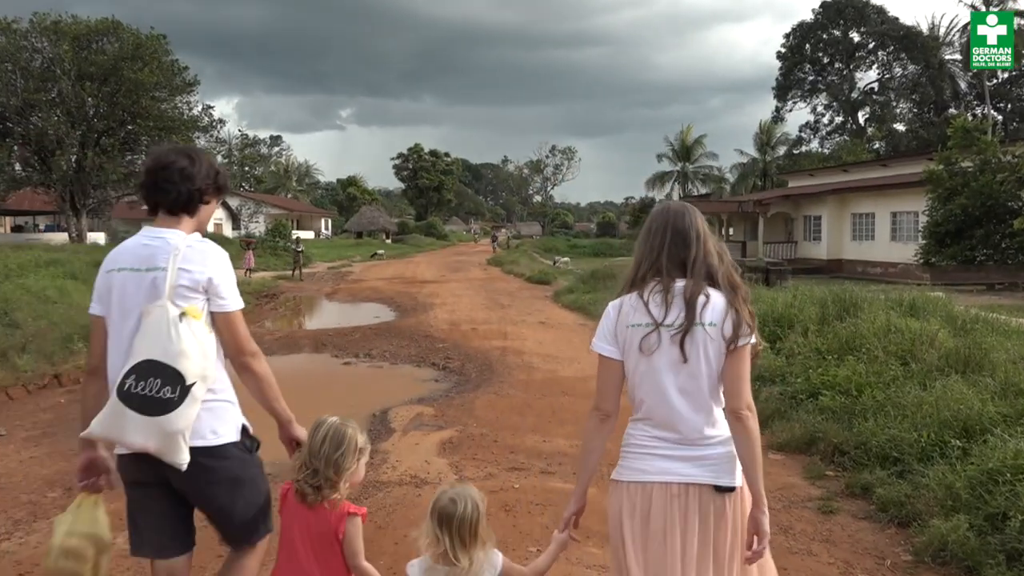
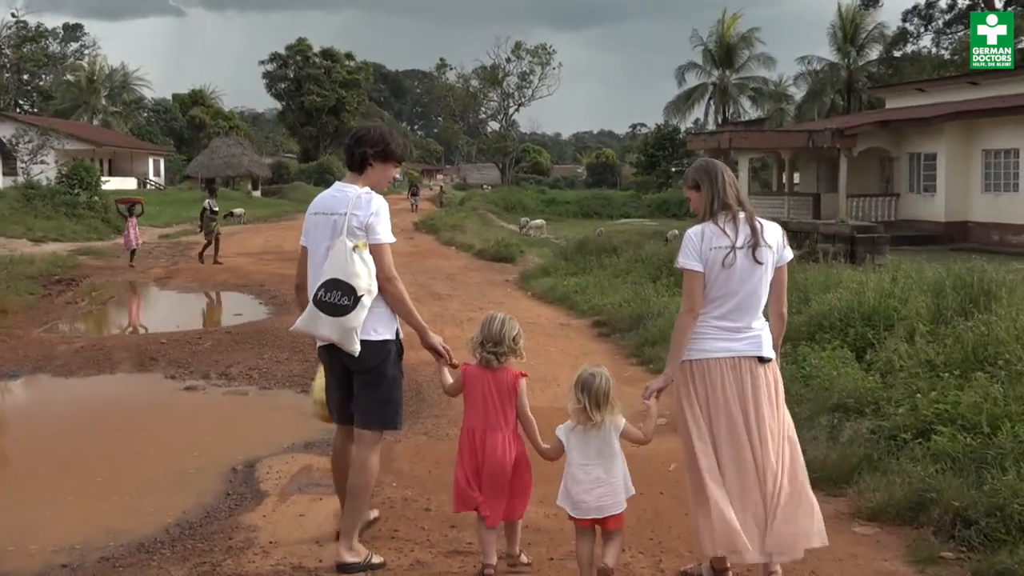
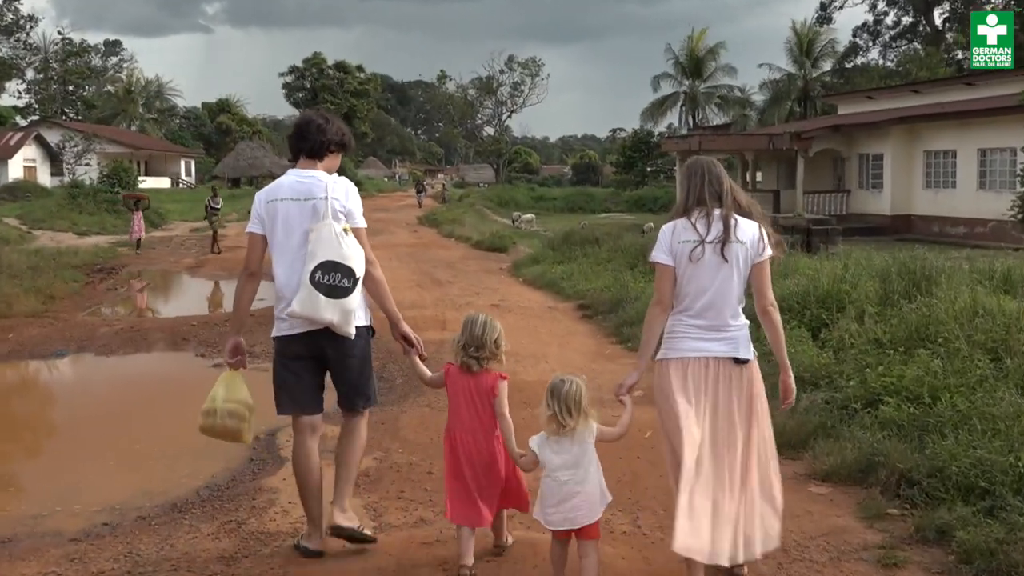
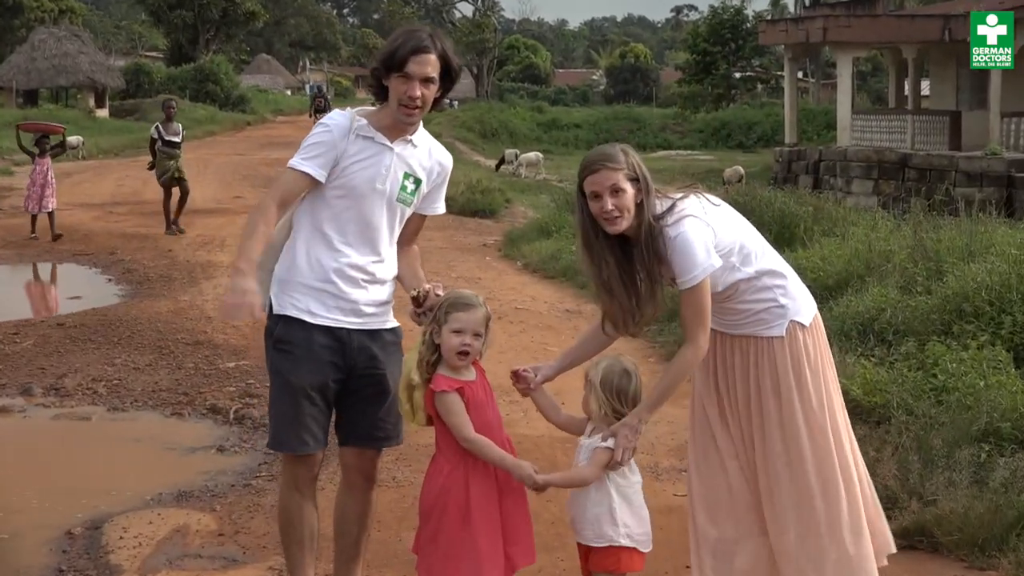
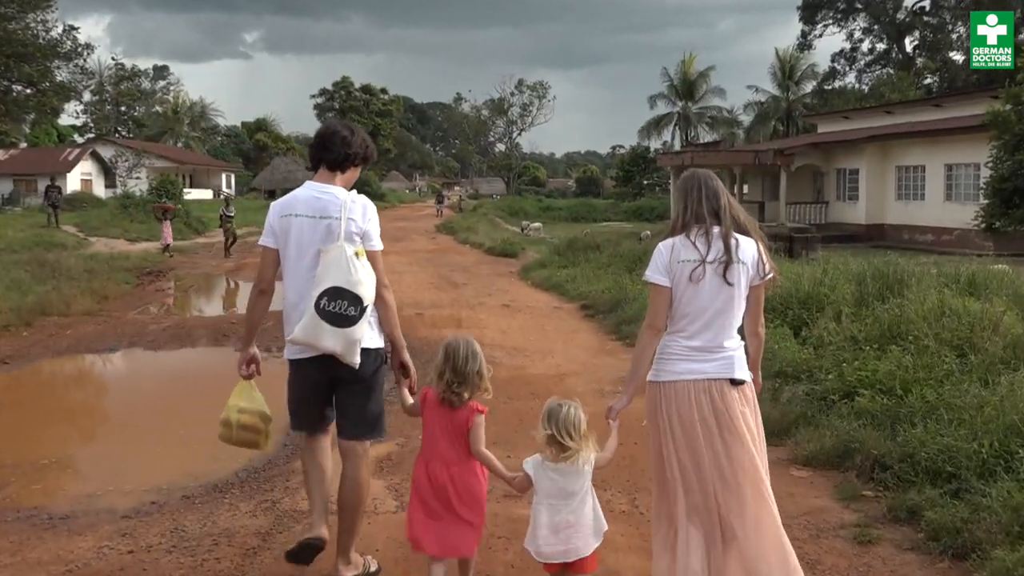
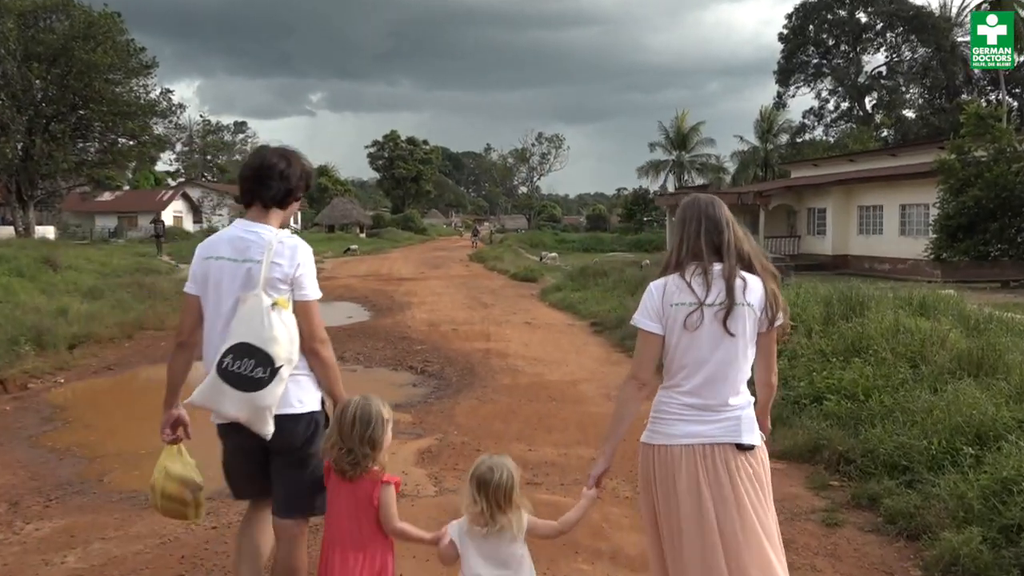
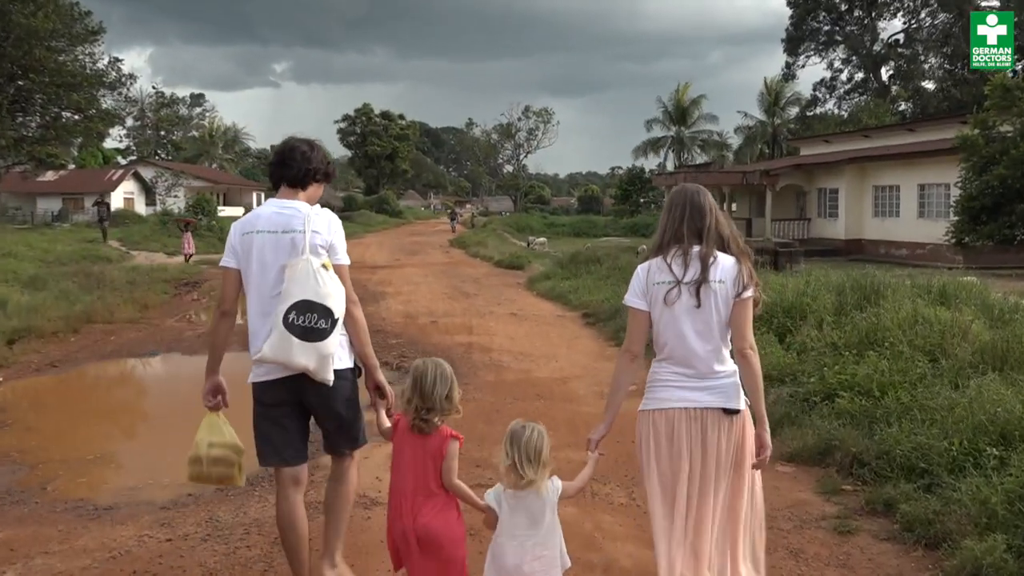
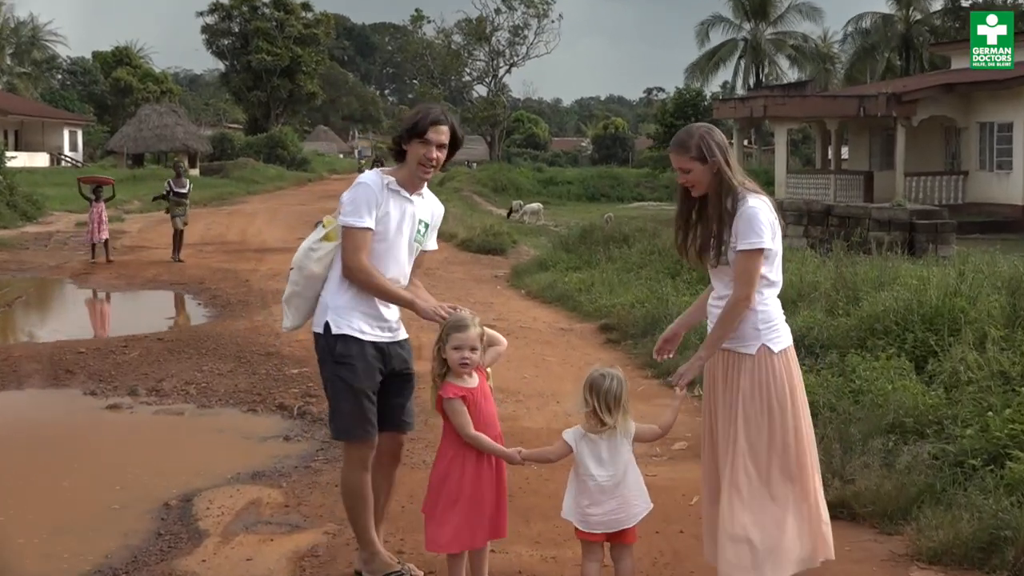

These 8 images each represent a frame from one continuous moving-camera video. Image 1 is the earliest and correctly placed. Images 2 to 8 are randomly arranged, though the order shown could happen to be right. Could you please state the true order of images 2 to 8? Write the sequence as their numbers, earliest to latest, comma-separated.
6, 7, 5, 3, 2, 8, 4
